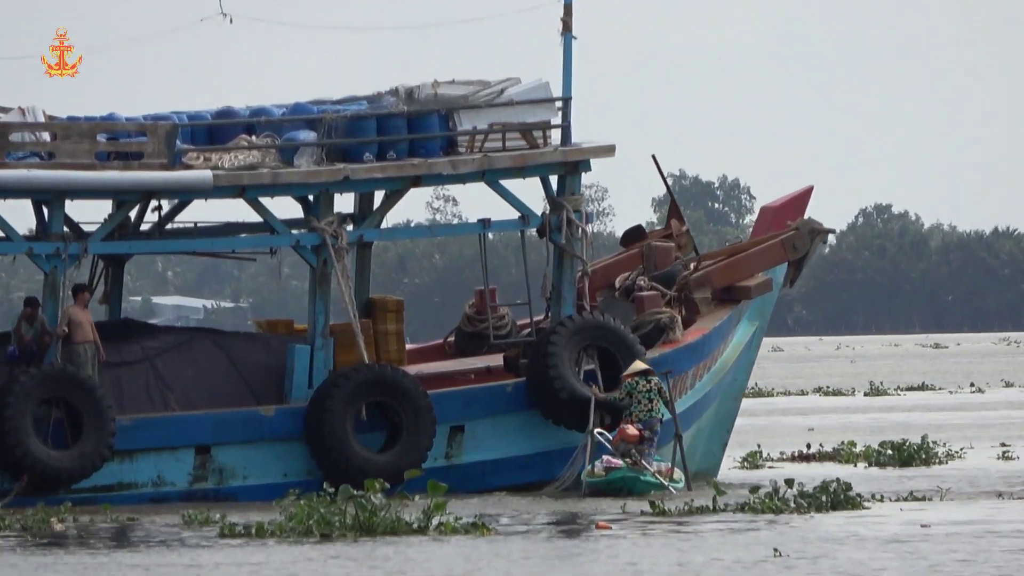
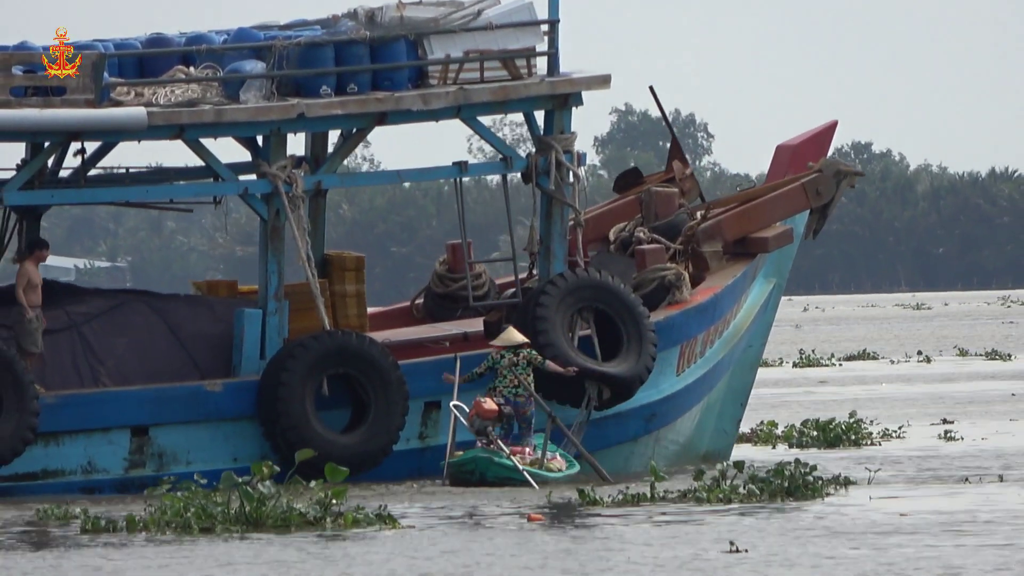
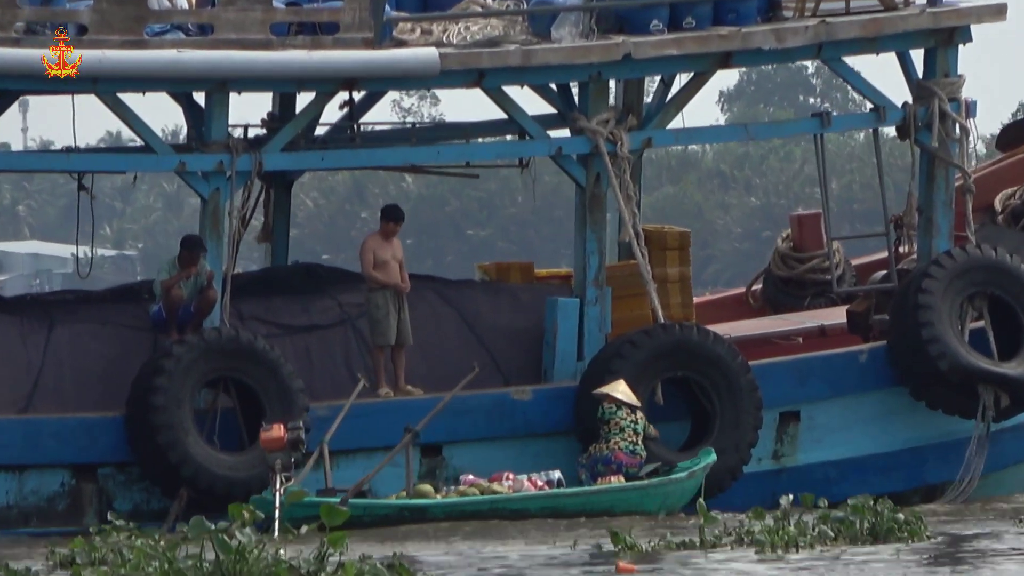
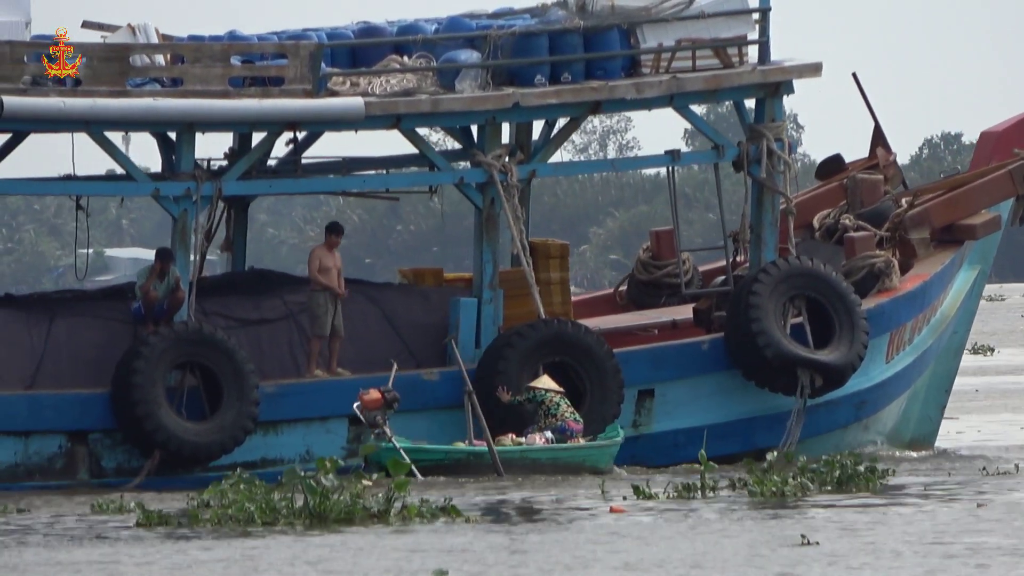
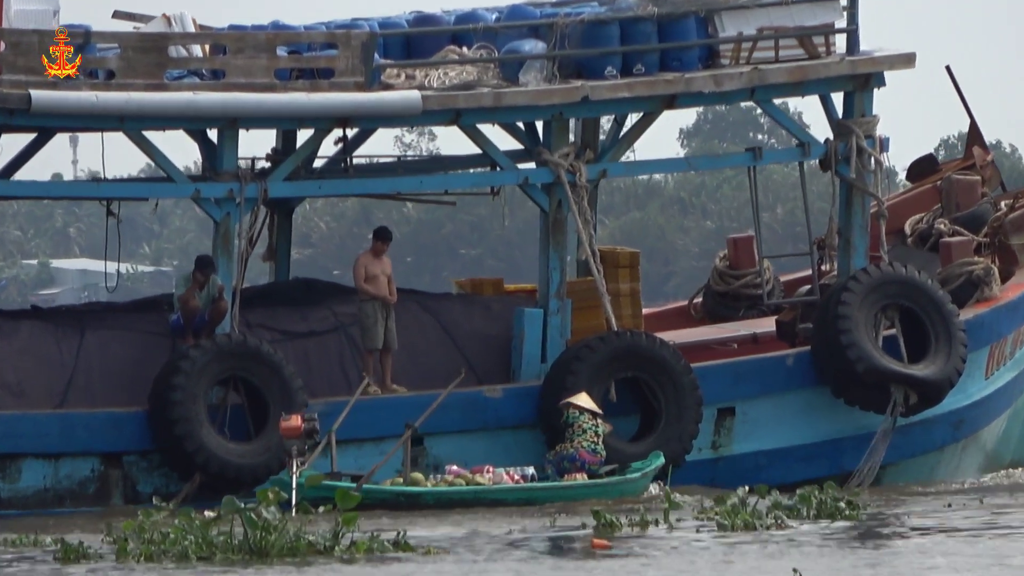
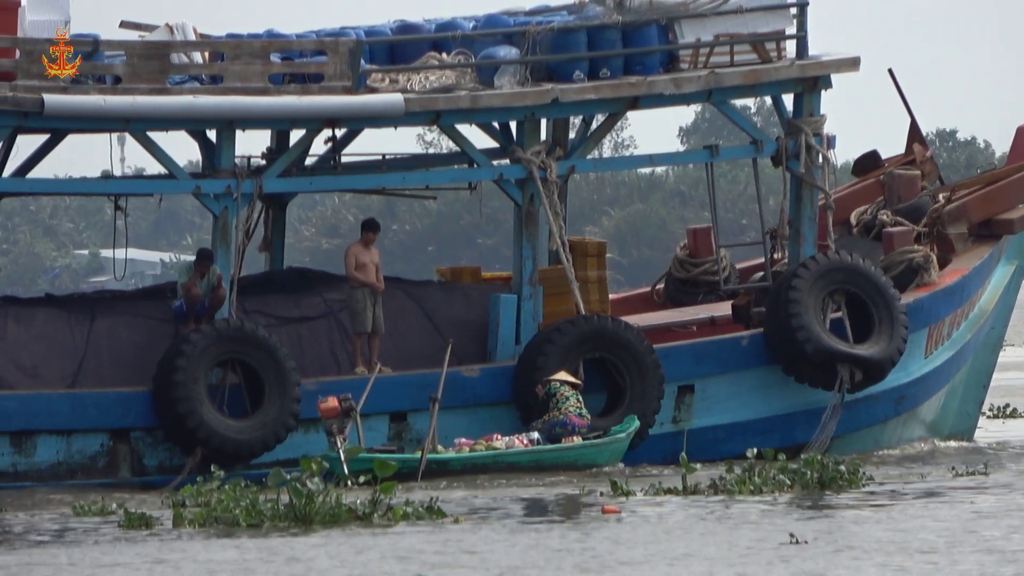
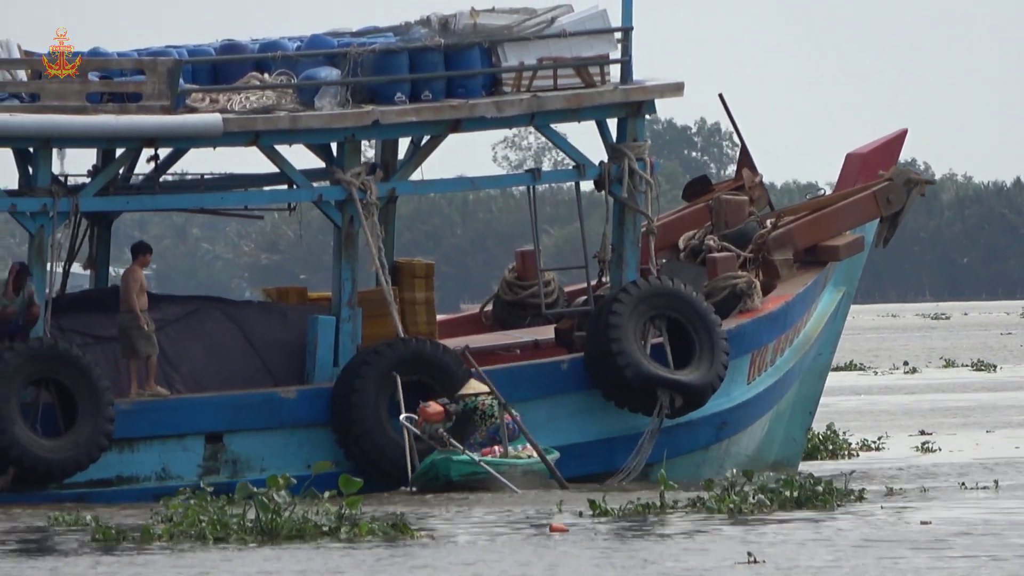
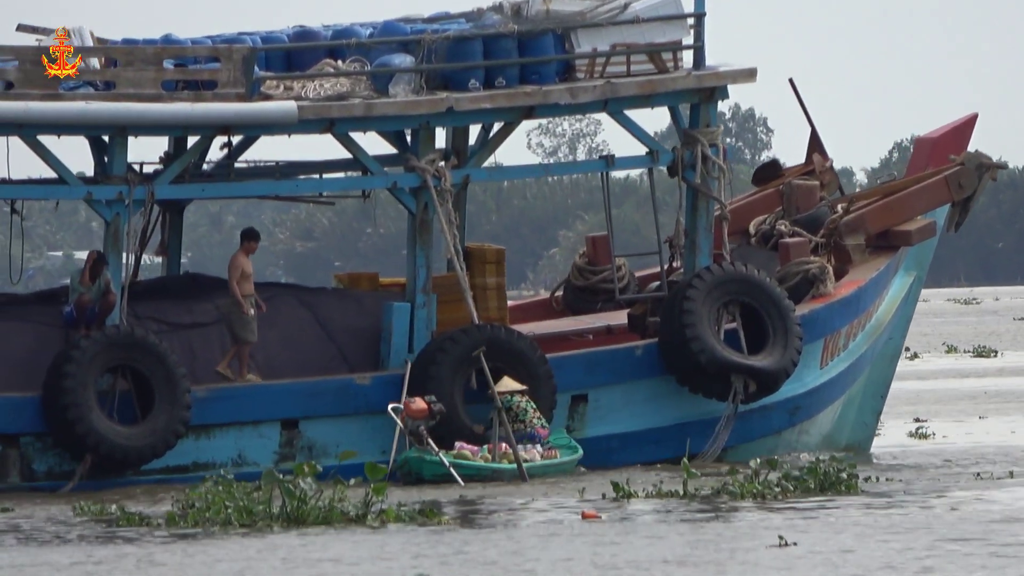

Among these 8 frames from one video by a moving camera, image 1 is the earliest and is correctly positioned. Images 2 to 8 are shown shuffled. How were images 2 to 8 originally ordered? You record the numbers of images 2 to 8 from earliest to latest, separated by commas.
2, 7, 8, 4, 6, 5, 3
